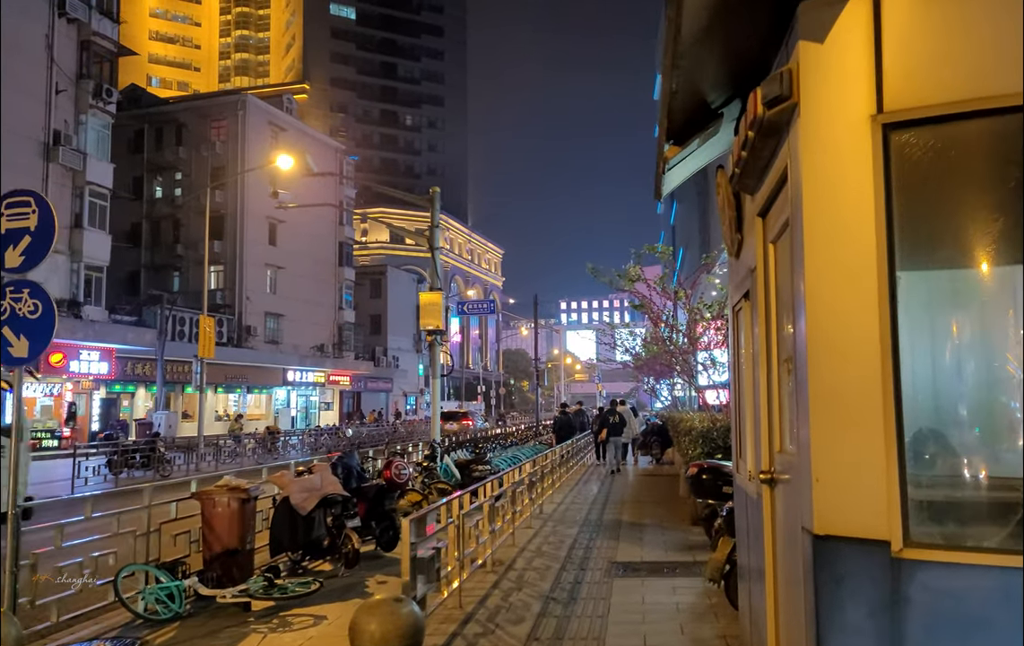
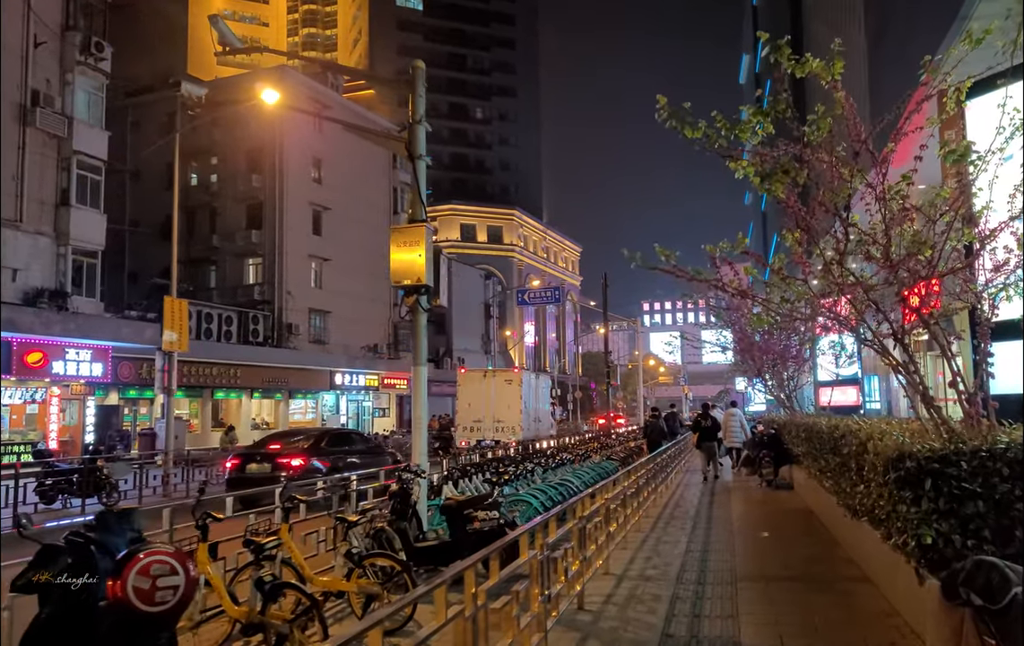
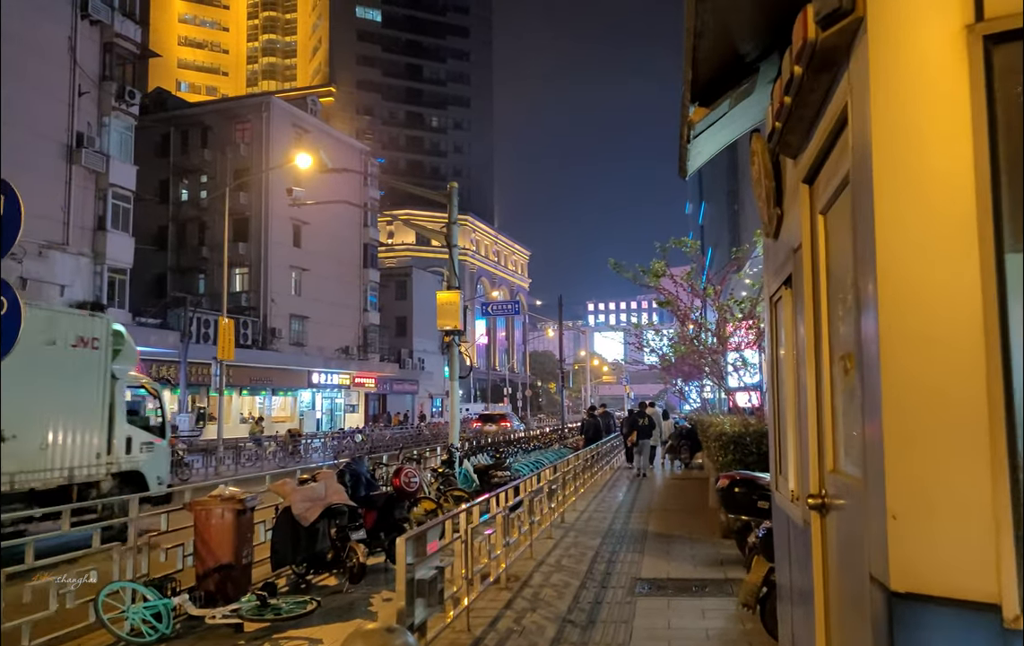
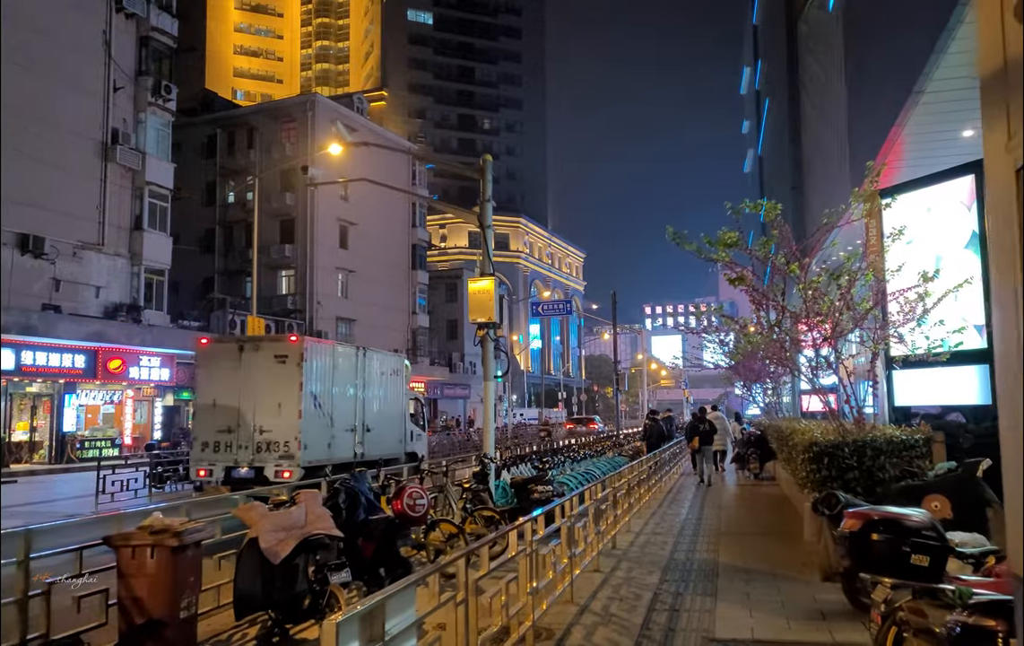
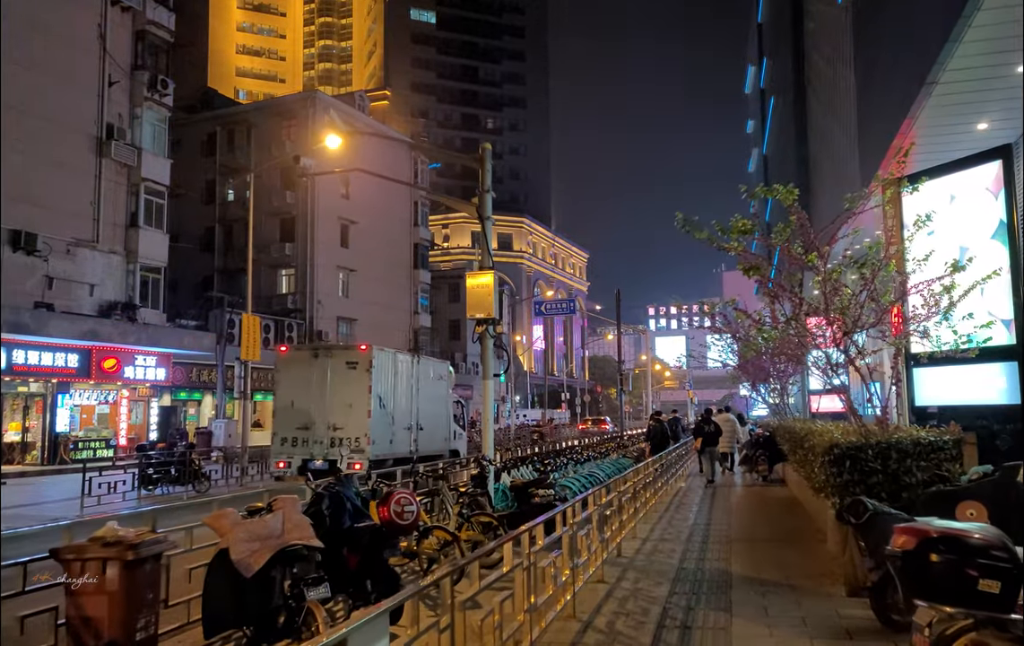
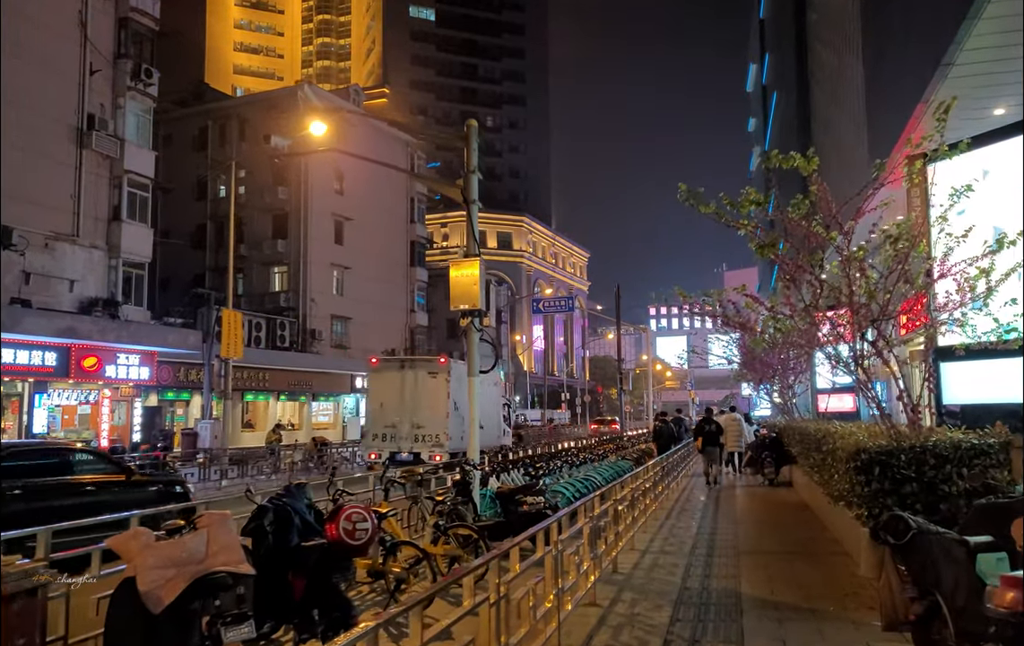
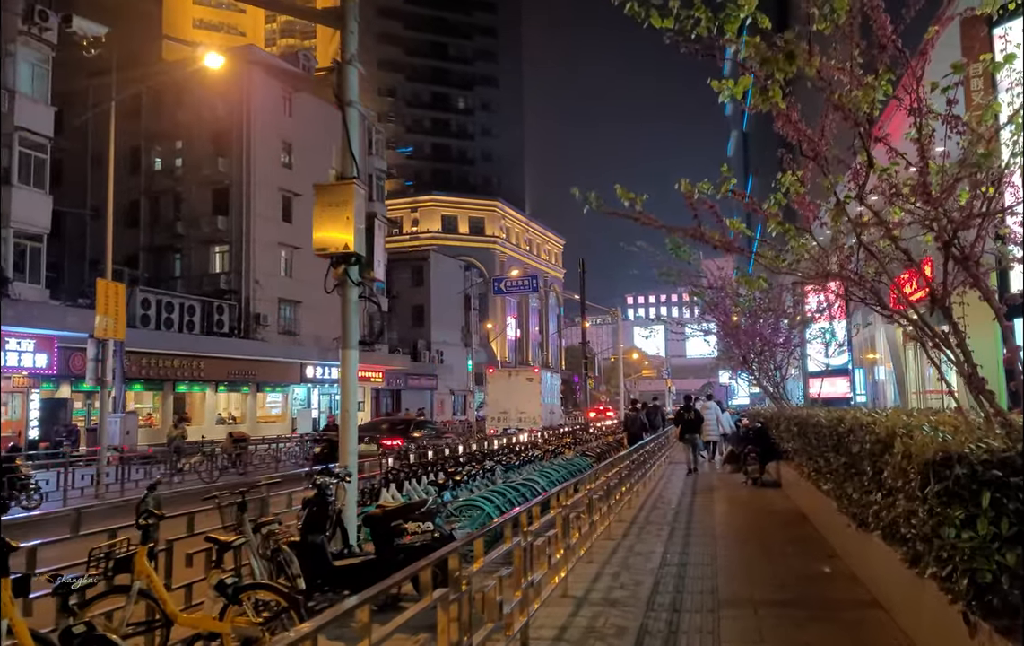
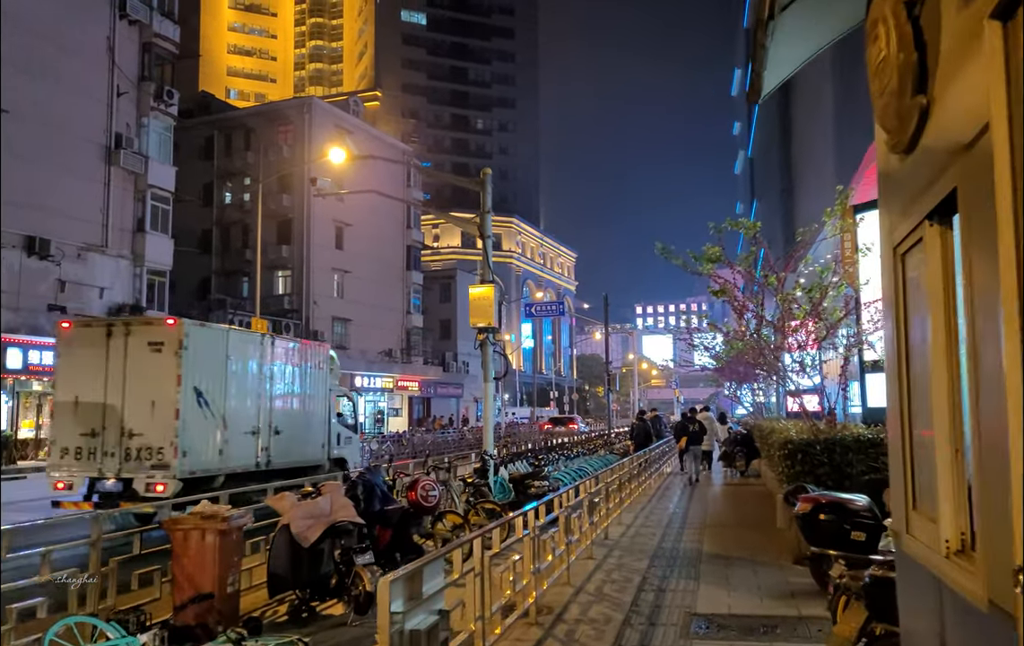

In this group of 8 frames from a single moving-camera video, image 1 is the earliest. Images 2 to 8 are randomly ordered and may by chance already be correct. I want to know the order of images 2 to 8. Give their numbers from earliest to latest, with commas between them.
3, 8, 4, 5, 6, 2, 7
